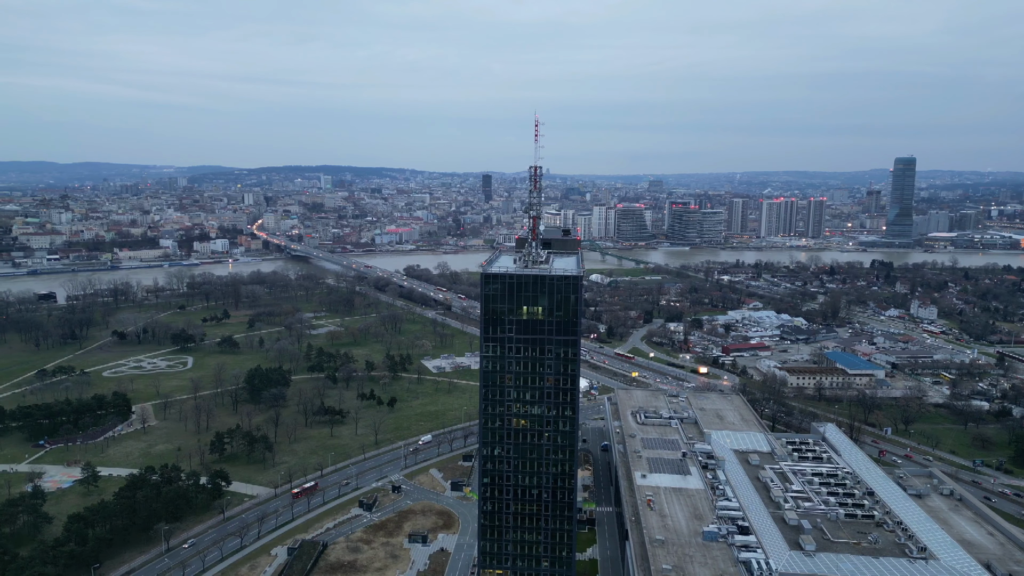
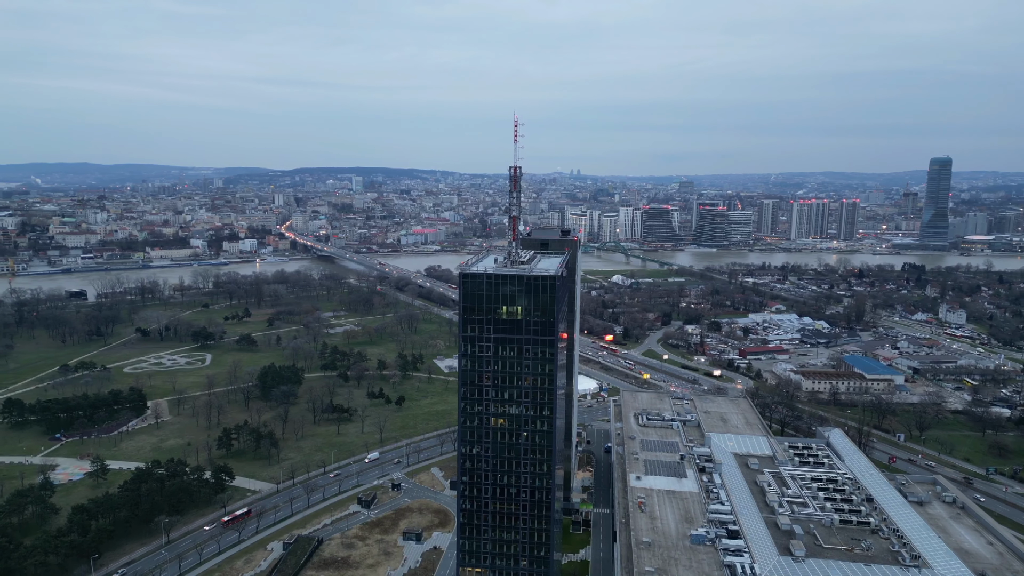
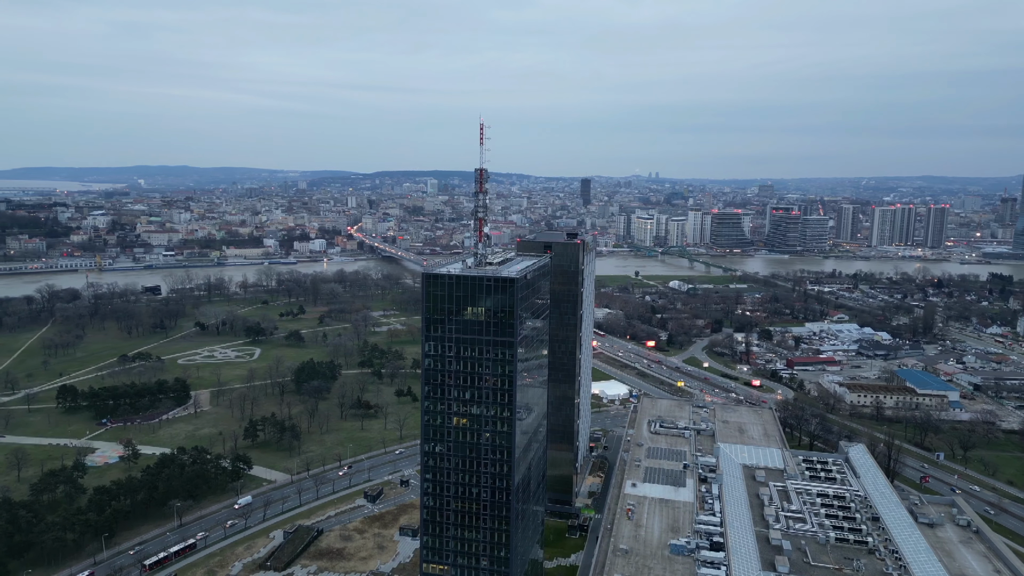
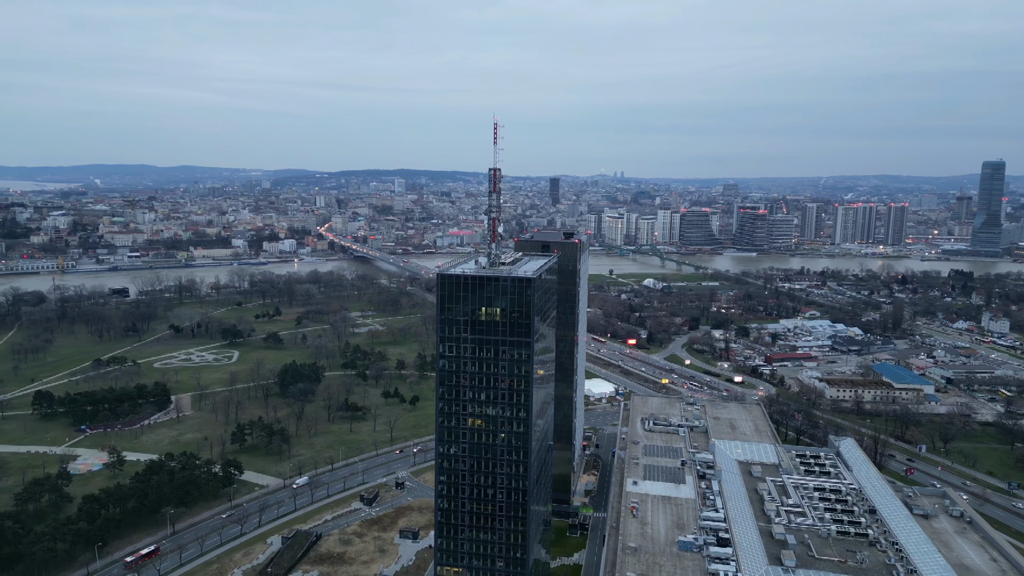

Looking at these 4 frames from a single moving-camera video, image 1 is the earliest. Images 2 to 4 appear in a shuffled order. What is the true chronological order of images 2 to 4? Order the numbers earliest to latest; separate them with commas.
2, 4, 3
